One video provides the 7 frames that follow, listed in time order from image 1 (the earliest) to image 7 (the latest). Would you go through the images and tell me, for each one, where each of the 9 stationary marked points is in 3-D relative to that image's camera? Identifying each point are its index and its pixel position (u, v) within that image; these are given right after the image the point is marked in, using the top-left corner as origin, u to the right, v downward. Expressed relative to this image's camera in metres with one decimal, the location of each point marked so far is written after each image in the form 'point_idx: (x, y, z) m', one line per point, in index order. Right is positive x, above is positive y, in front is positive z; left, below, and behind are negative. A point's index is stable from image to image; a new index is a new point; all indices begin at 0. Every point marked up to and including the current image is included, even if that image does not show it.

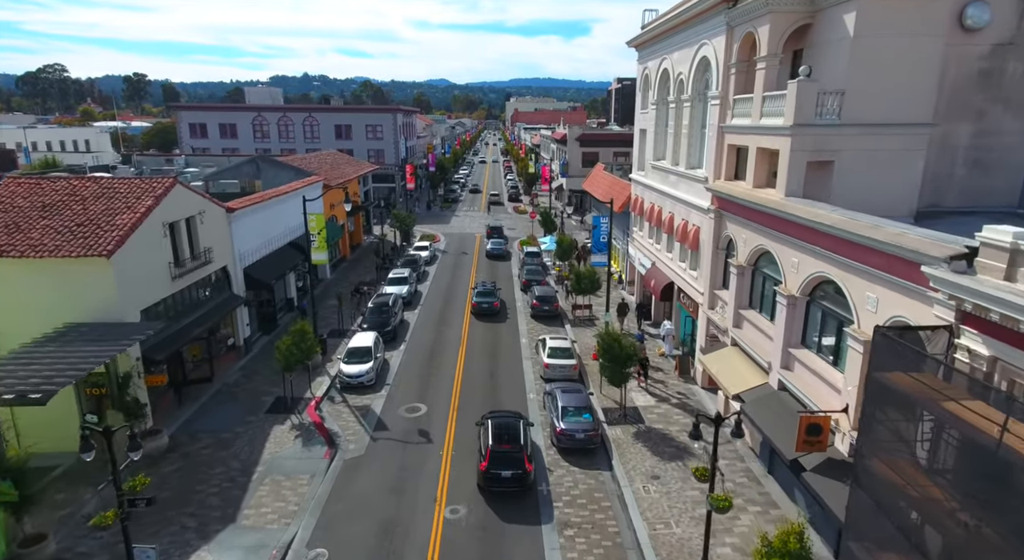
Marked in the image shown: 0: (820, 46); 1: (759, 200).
0: (+8.9, +6.8, +18.6) m
1: (+7.3, +2.4, +19.1) m
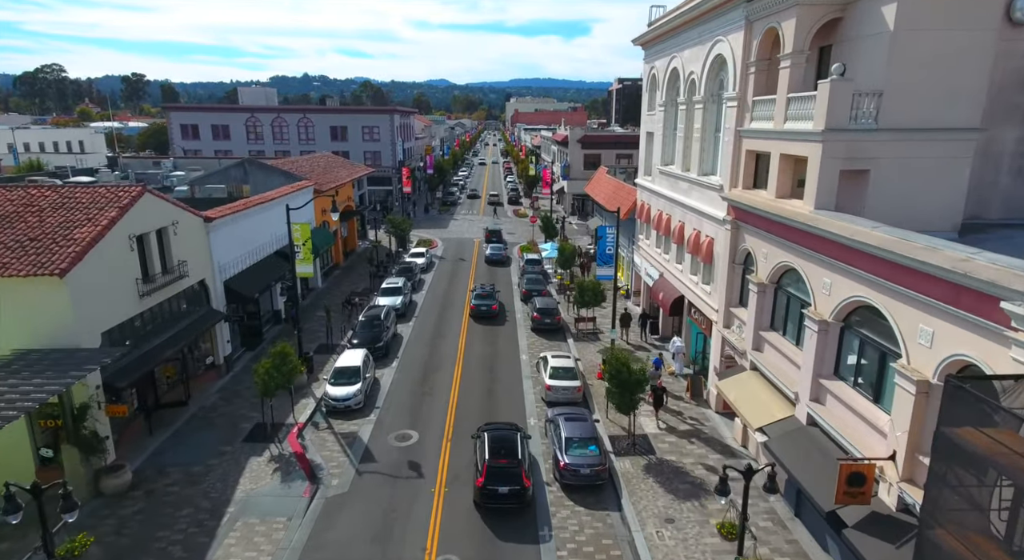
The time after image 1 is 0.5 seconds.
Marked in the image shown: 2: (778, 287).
0: (+8.9, +6.2, +16.8) m
1: (+7.3, +1.8, +17.3) m
2: (+7.8, -0.2, +18.8) m
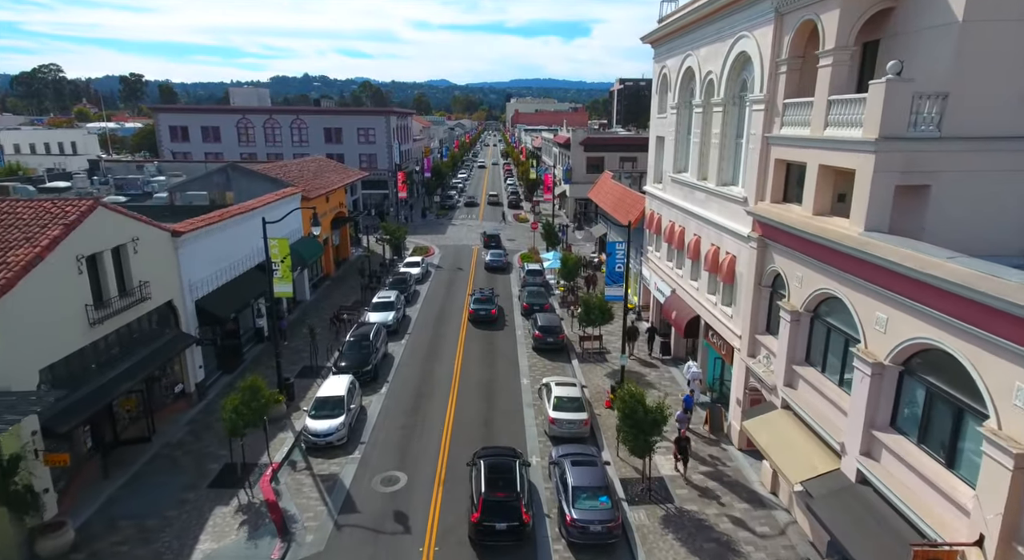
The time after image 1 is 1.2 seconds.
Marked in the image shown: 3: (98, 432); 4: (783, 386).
0: (+8.9, +5.5, +14.5) m
1: (+7.3, +1.1, +14.9) m
2: (+7.8, -0.9, +16.5) m
3: (-12.4, -4.6, +19.3) m
4: (+7.3, -2.9, +17.4) m
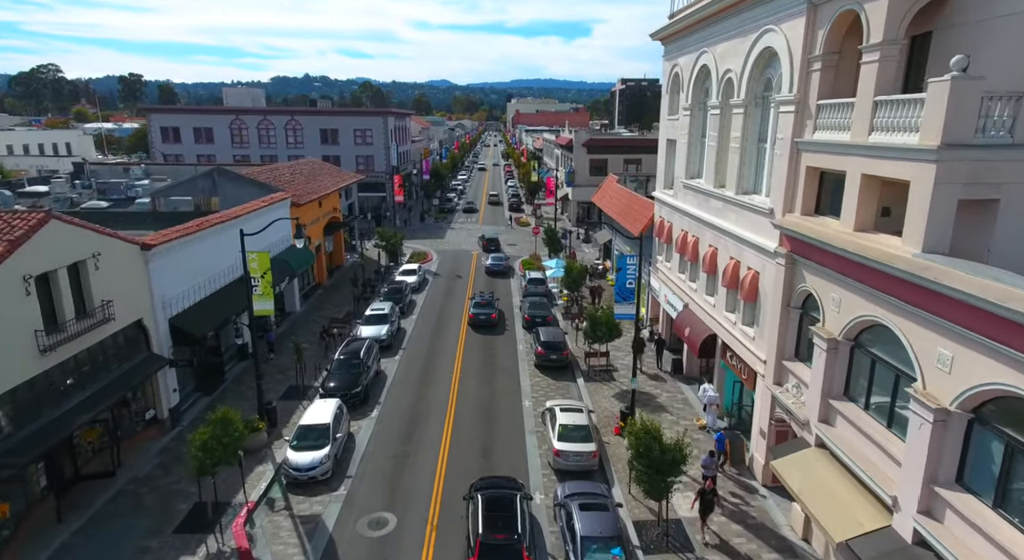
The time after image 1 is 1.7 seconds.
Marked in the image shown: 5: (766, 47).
0: (+8.9, +5.0, +12.6) m
1: (+7.3, +0.5, +13.0) m
2: (+7.8, -1.5, +14.6) m
3: (-12.4, -5.1, +17.4) m
4: (+7.4, -3.4, +15.5) m
5: (+7.4, +6.8, +18.7) m
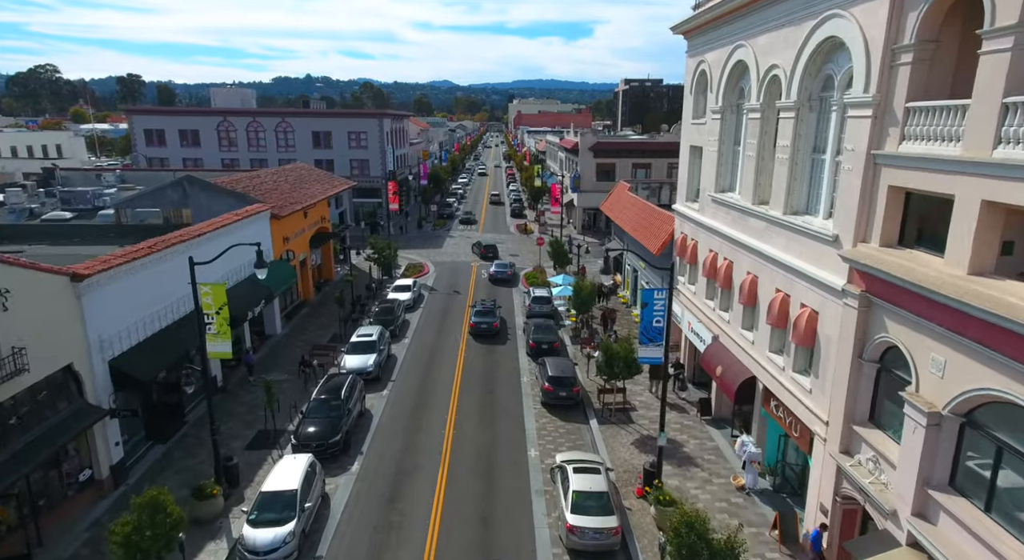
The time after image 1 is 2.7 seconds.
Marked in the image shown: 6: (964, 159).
0: (+9.0, +4.0, +9.1) m
1: (+7.4, -0.5, +9.6) m
2: (+7.9, -2.5, +11.1) m
3: (-12.3, -6.1, +14.0) m
4: (+7.5, -4.4, +12.0) m
5: (+7.5, +5.8, +15.3) m
6: (+7.7, +2.1, +10.9) m
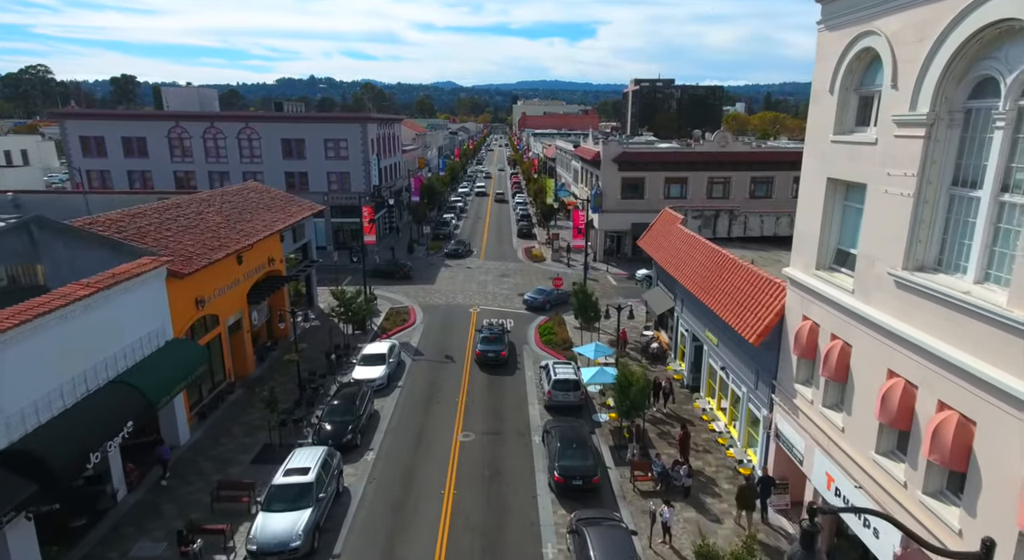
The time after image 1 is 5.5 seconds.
0: (+9.4, +1.0, -1.4) m
1: (+7.8, -3.4, -1.0) m
2: (+8.2, -5.4, +0.5) m
3: (-11.9, -9.0, +3.5) m
4: (+7.8, -7.4, +1.4) m
5: (+7.9, +2.8, +4.7) m
6: (+8.0, -0.9, +0.4) m
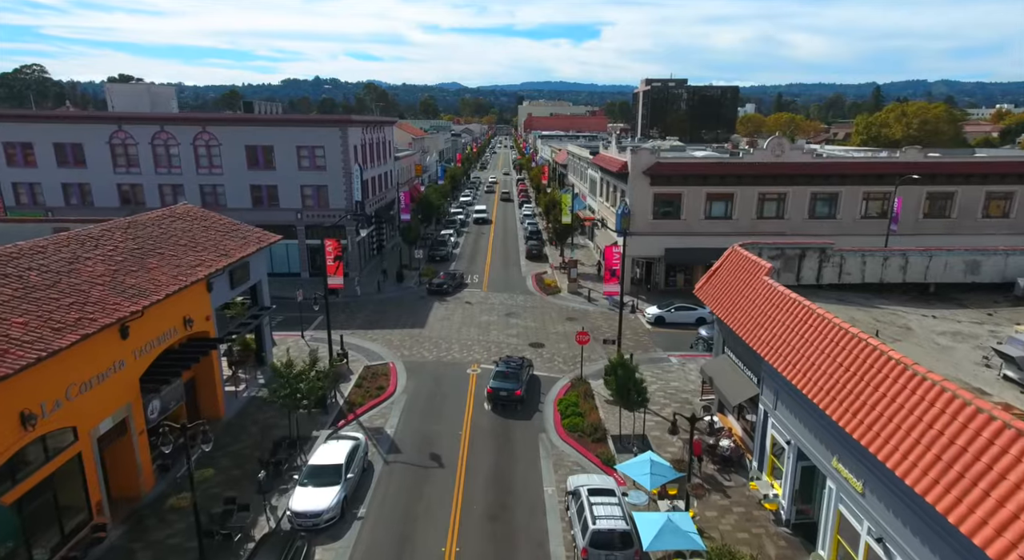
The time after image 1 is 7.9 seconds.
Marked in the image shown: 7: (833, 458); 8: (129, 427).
0: (+9.6, -1.4, -10.6) m
1: (+8.0, -5.8, -10.1) m
2: (+8.5, -7.8, -8.6) m
3: (-11.7, -11.4, -5.5) m
4: (+8.0, -9.8, -7.7) m
5: (+8.1, +0.4, -4.4) m
6: (+8.2, -3.3, -8.8) m
7: (+7.8, -4.4, +15.4) m
8: (-11.3, -4.4, +18.7) m
